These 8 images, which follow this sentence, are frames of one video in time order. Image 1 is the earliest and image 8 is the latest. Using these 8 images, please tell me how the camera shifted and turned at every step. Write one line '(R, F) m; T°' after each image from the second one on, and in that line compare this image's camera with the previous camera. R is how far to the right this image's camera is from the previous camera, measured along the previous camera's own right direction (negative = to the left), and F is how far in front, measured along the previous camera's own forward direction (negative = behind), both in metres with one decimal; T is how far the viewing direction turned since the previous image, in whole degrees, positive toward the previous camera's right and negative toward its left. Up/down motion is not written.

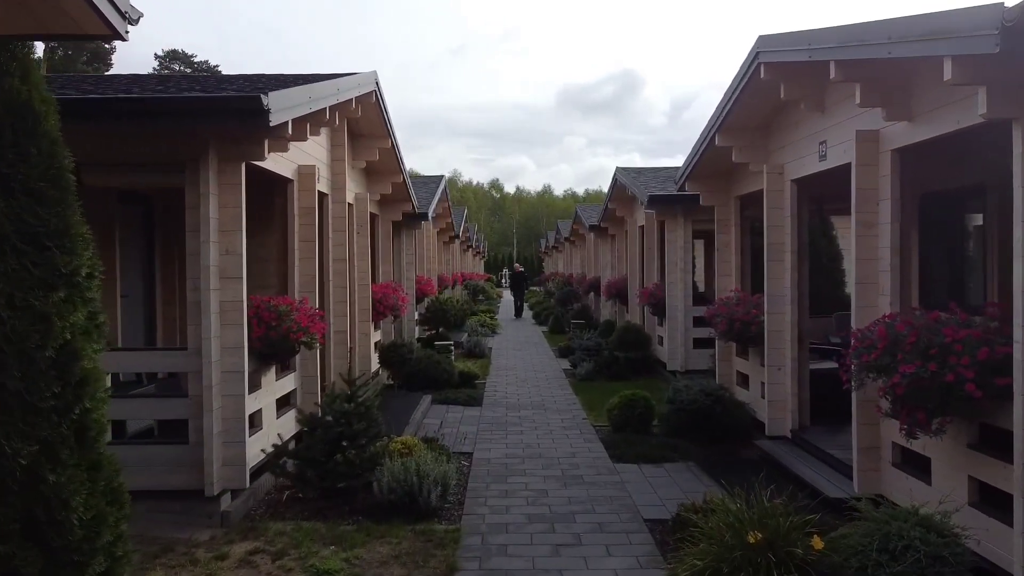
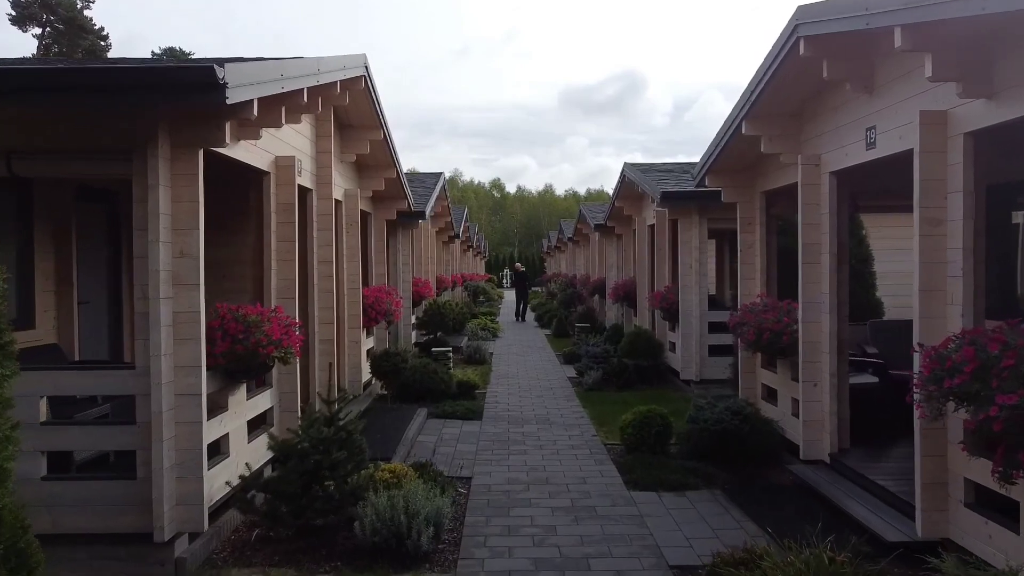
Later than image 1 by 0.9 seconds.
(0.0, +0.7) m; 0°
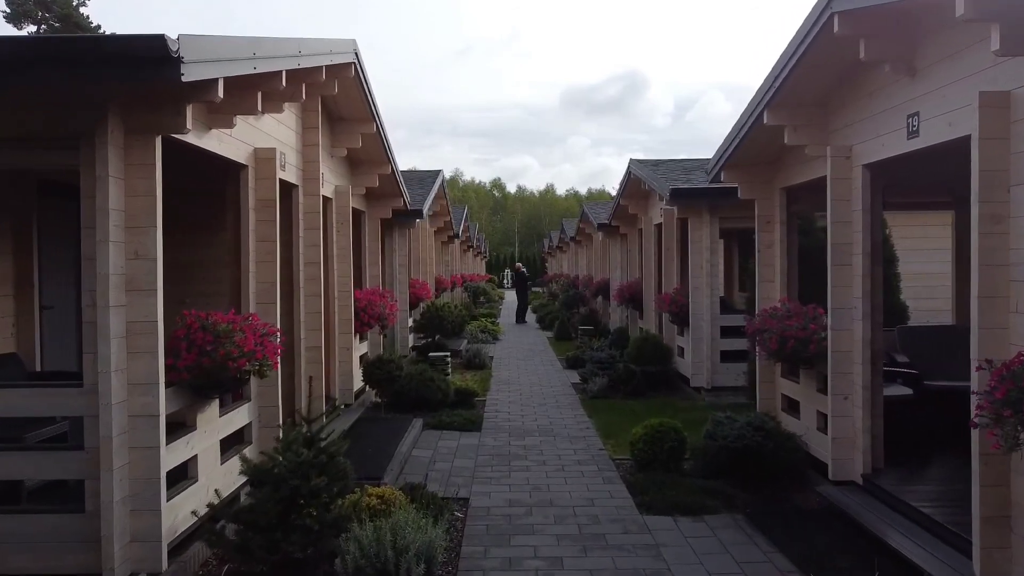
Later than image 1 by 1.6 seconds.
(0.0, +0.5) m; 0°
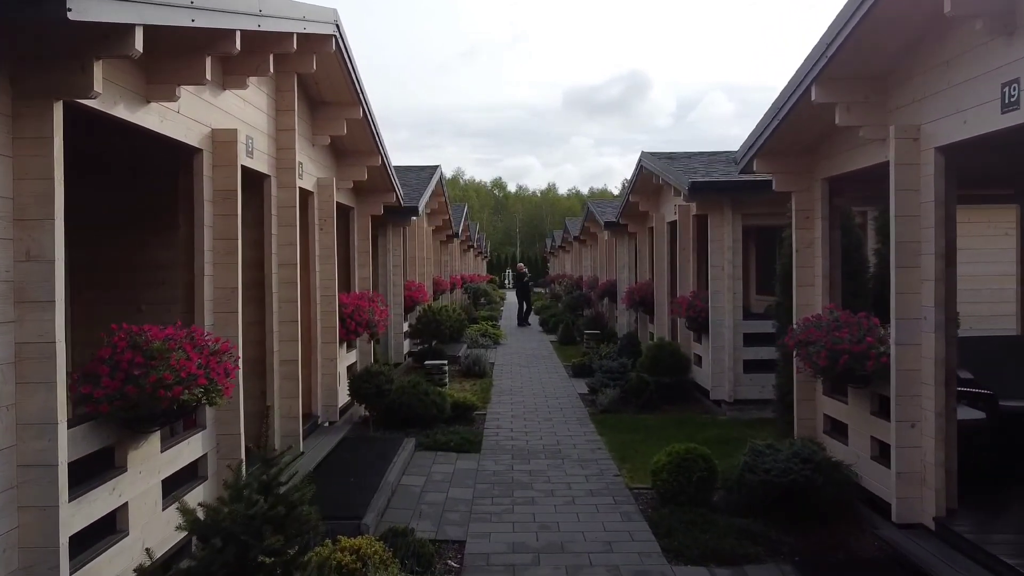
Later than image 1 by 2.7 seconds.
(0.0, +0.9) m; 0°
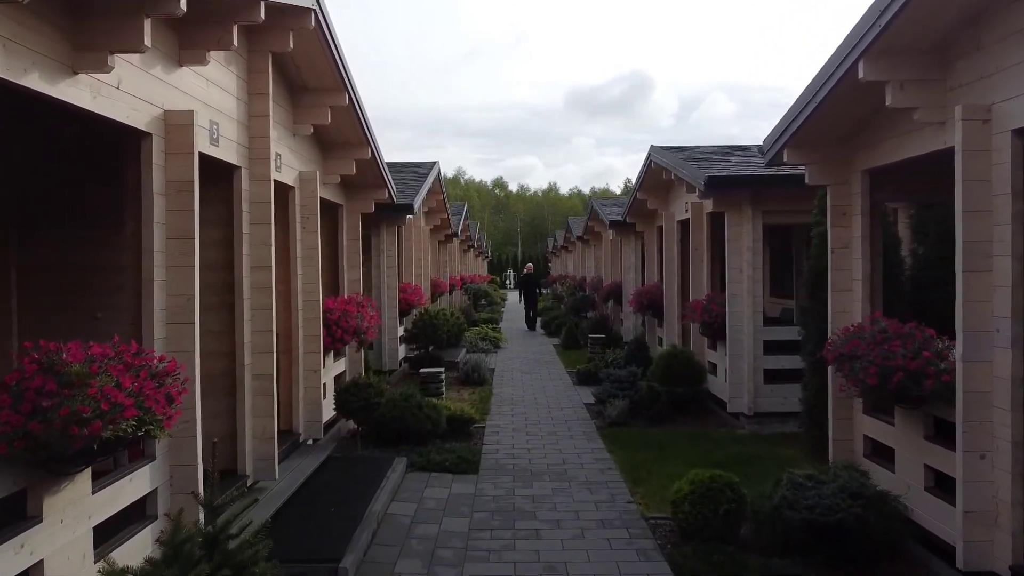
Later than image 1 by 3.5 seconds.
(0.0, +0.7) m; 0°
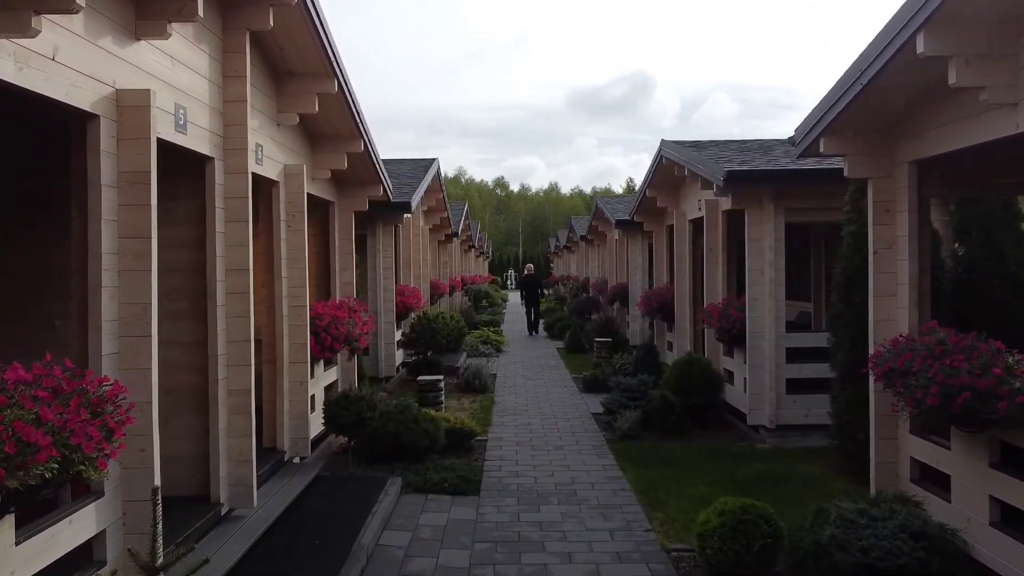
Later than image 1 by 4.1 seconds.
(0.0, +0.6) m; 0°
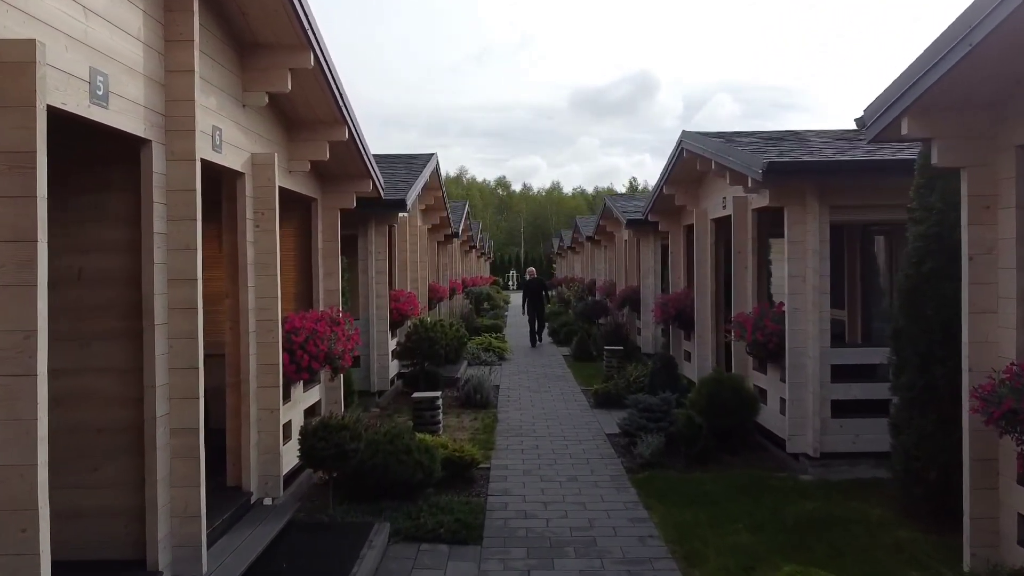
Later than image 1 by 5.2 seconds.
(0.0, +0.9) m; 0°
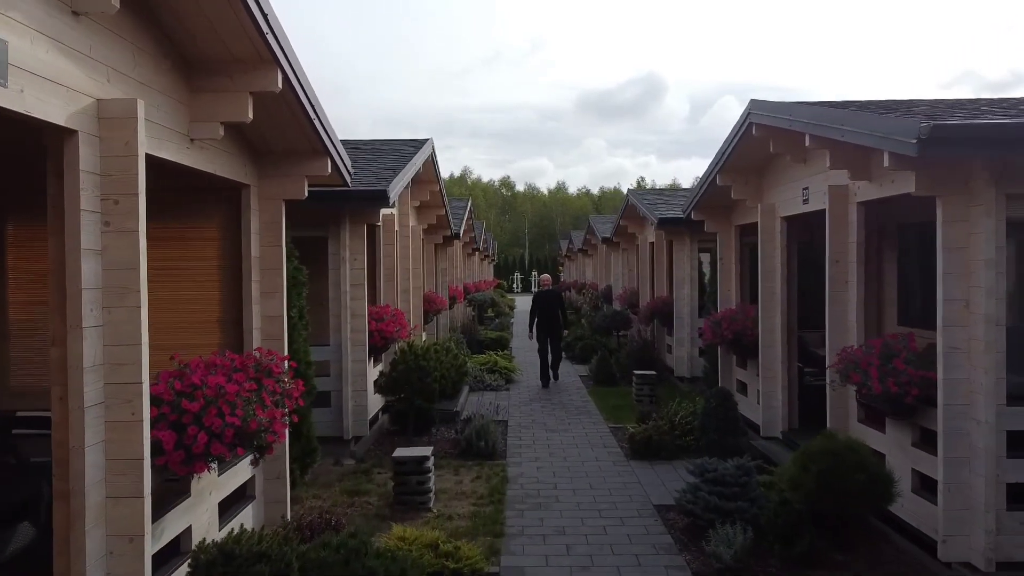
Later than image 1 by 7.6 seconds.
(-0.1, +2.2) m; 0°
